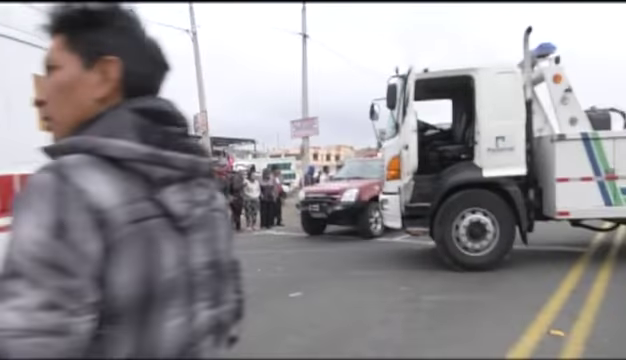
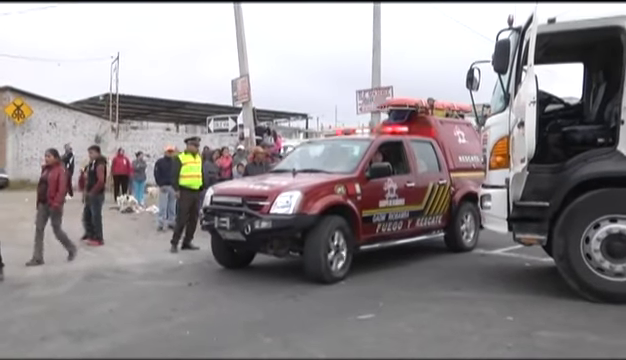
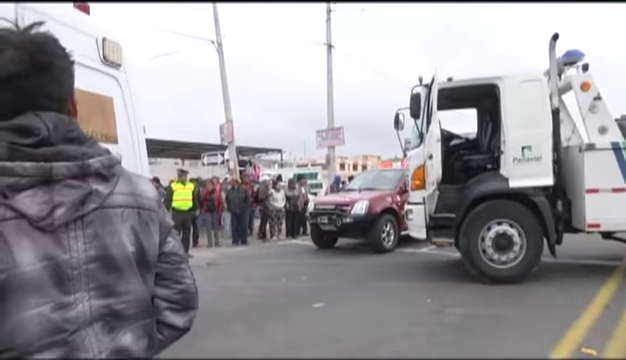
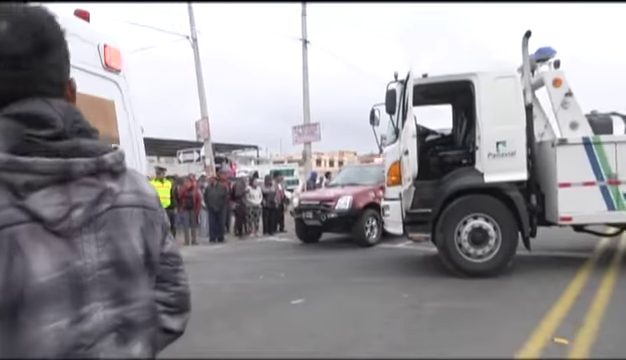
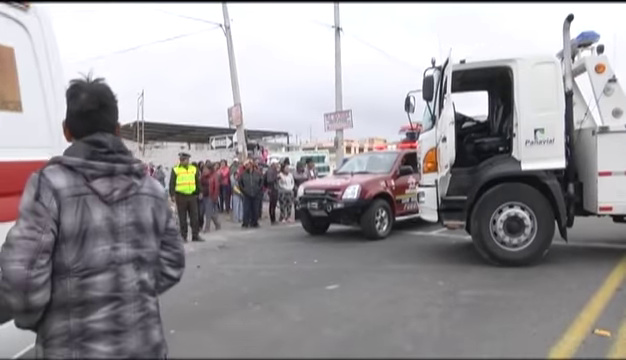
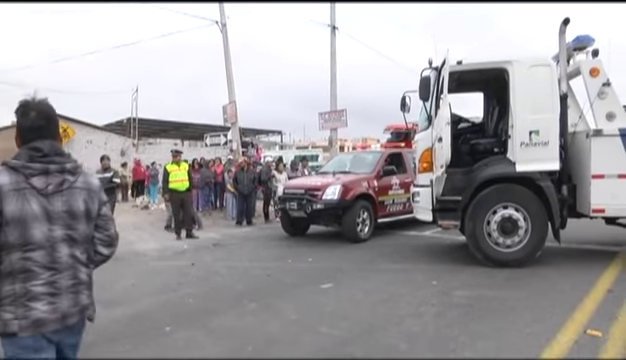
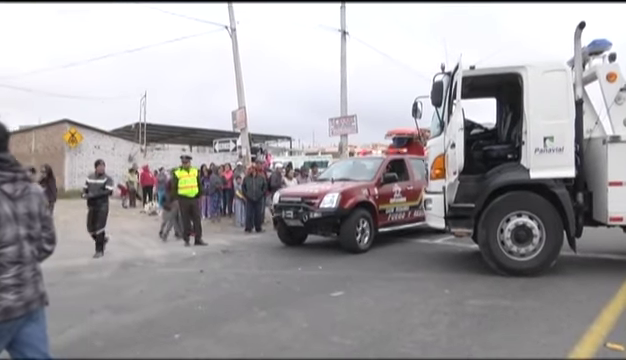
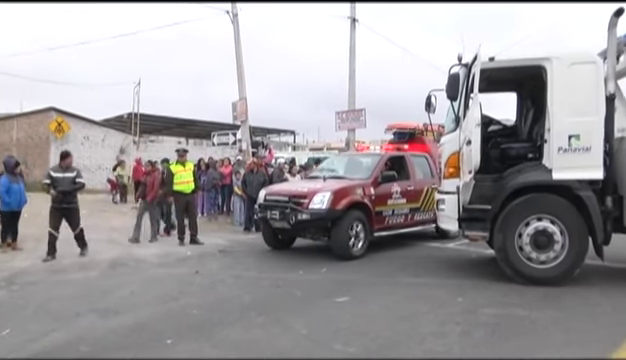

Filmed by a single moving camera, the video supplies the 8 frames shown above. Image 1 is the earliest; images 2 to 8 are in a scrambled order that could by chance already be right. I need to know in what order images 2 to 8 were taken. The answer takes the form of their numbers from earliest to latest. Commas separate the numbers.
4, 3, 5, 6, 7, 8, 2
